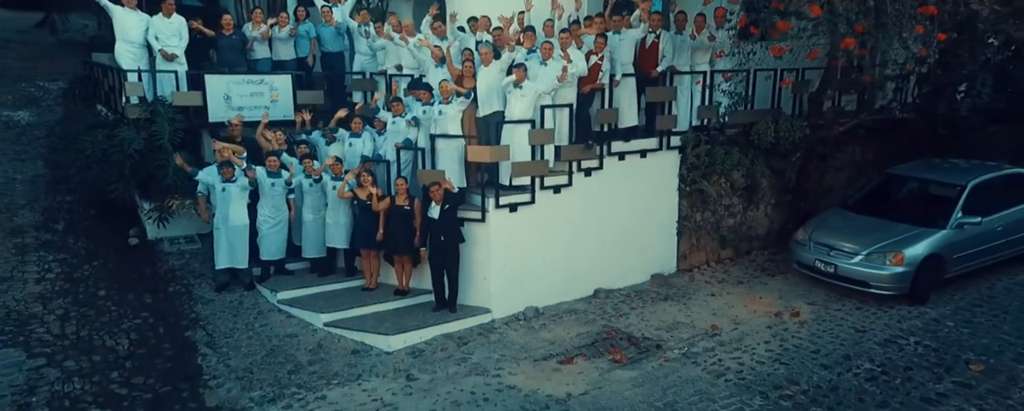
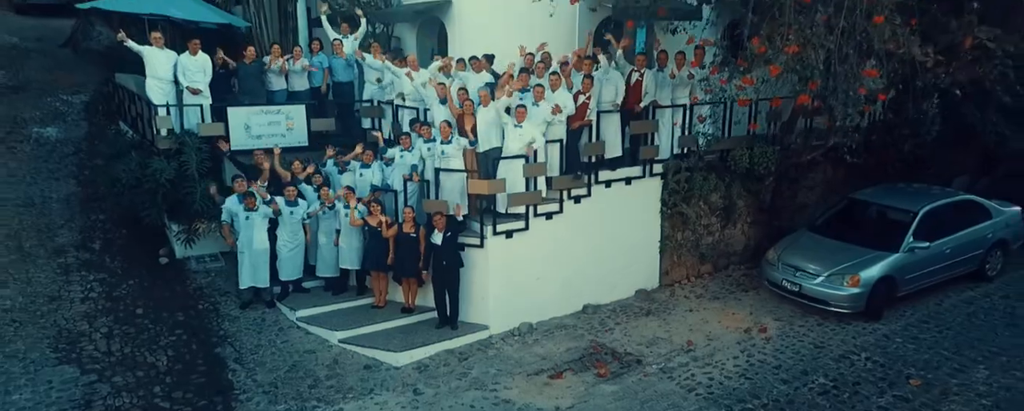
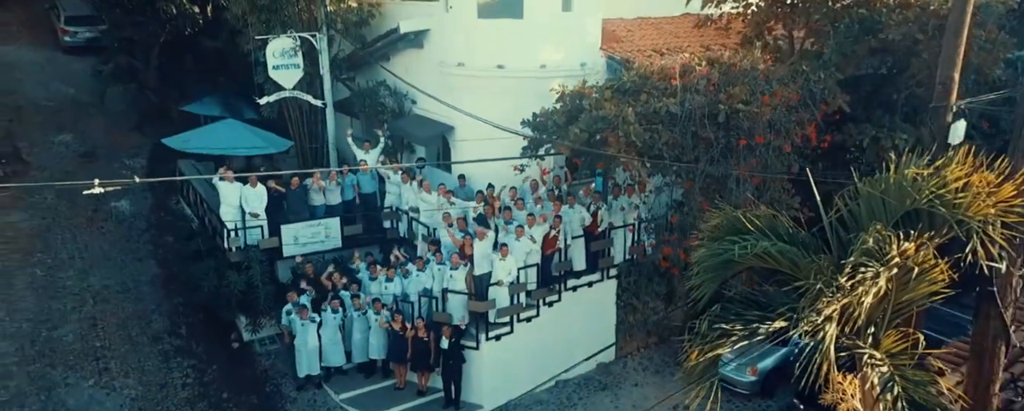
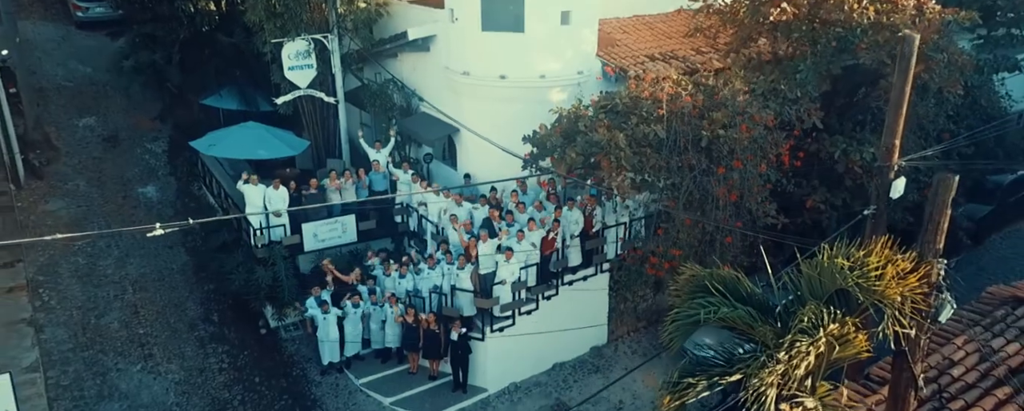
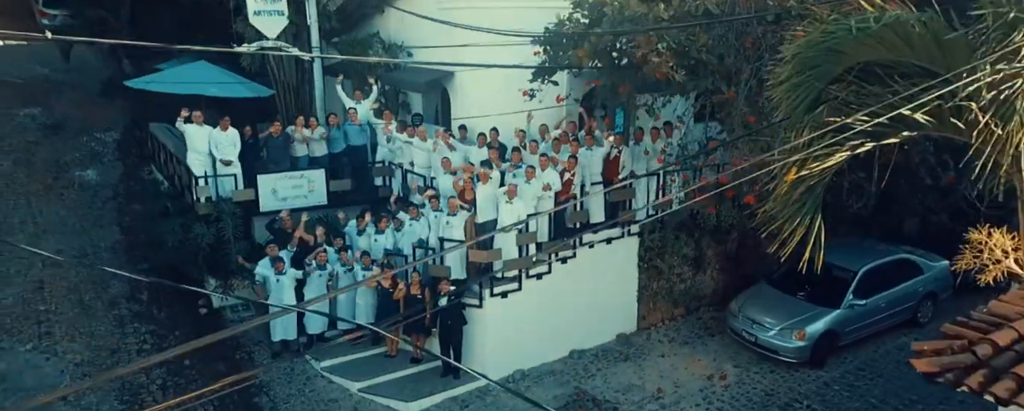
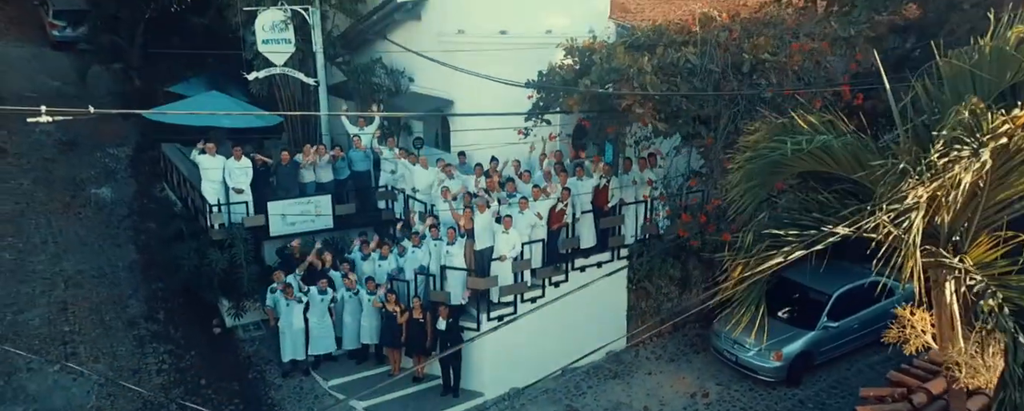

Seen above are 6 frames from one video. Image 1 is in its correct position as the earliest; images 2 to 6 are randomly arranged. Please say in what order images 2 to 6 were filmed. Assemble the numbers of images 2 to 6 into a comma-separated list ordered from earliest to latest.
2, 5, 6, 3, 4
